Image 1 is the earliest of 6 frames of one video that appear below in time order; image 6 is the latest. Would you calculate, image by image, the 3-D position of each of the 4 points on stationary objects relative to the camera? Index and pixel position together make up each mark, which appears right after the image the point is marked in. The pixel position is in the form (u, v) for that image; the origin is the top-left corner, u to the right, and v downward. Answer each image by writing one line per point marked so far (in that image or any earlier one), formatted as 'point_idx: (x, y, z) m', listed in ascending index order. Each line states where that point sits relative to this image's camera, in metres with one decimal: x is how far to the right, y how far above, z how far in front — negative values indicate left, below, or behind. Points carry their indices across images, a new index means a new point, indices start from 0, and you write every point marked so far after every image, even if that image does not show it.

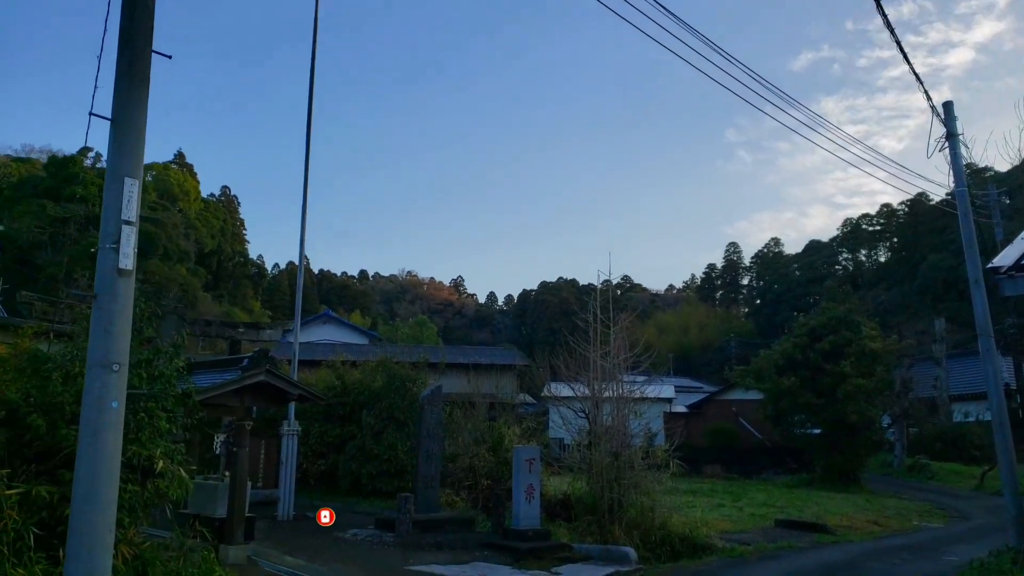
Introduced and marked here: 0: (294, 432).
0: (-3.6, -2.4, +13.1) m
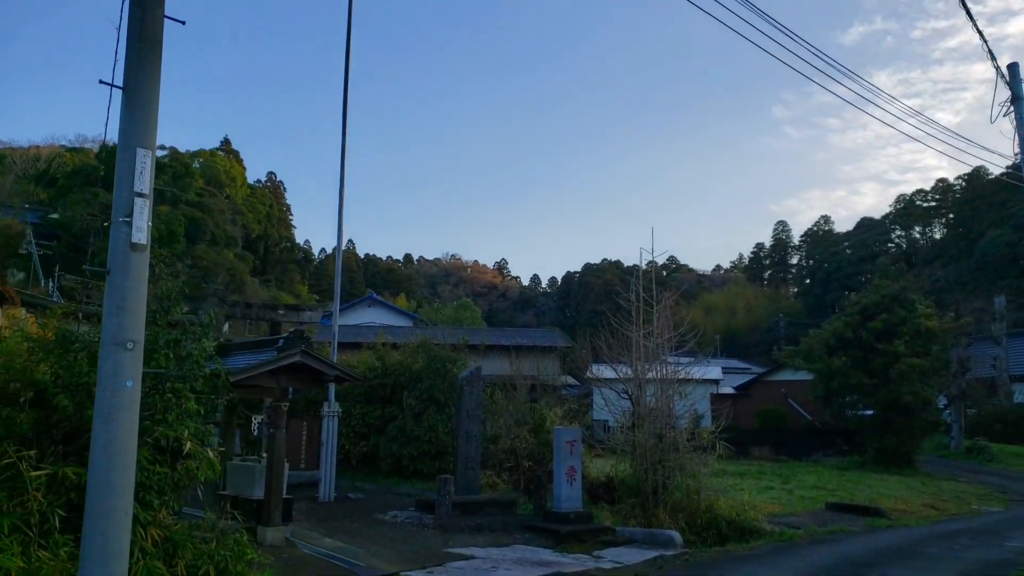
0: (-2.9, -2.1, +13.1) m
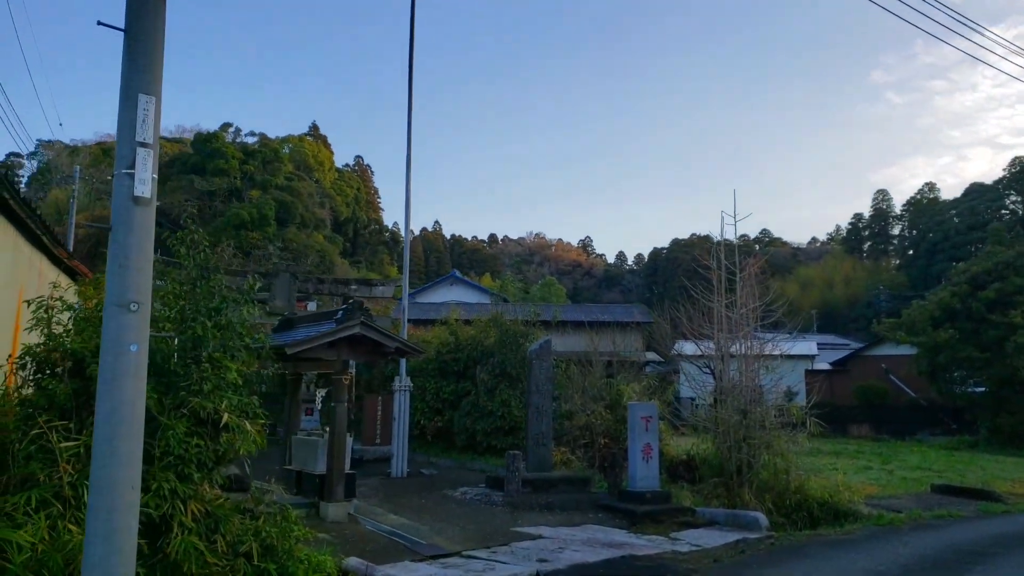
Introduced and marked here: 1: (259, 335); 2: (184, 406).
0: (-1.7, -1.6, +12.9) m
1: (-2.0, -0.4, +6.1) m
2: (-2.2, -0.8, +5.2) m
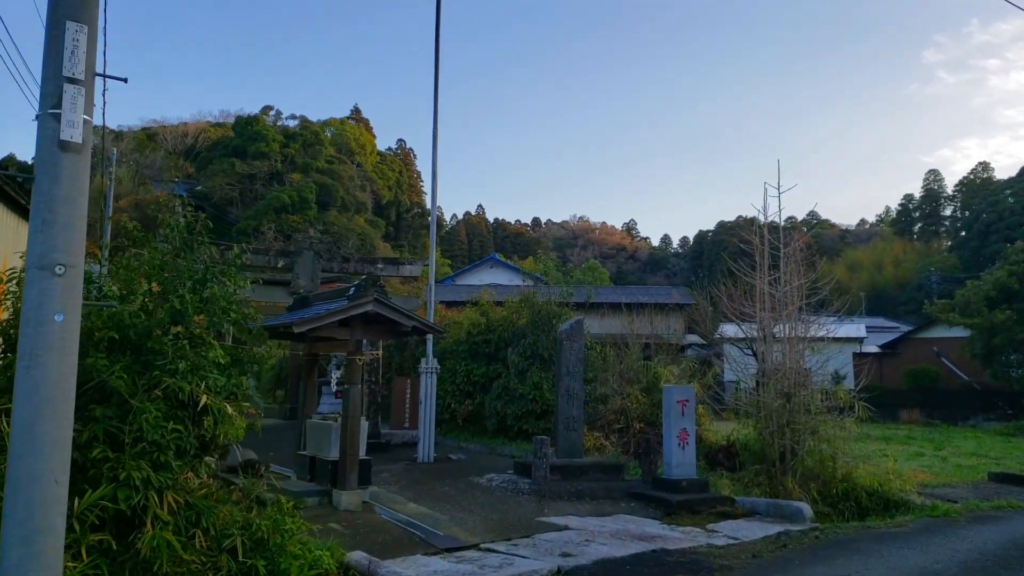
0: (-1.3, -1.3, +12.4) m
1: (-1.9, -0.2, +5.6) m
2: (-2.1, -0.6, +4.7) m
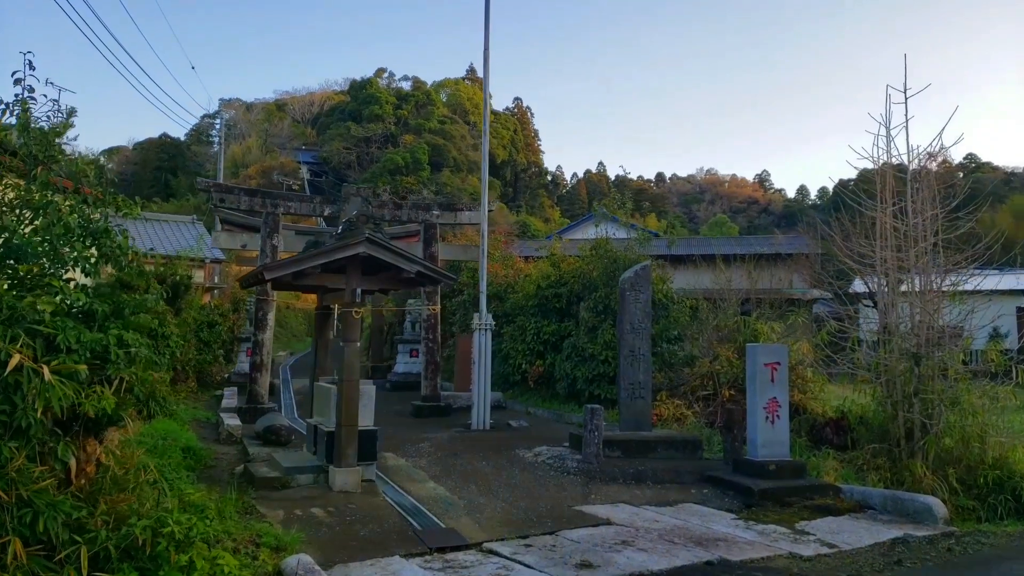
0: (-0.3, -0.5, +11.0) m
1: (-2.0, +0.2, +4.3) m
2: (-2.4, -0.2, +3.5) m
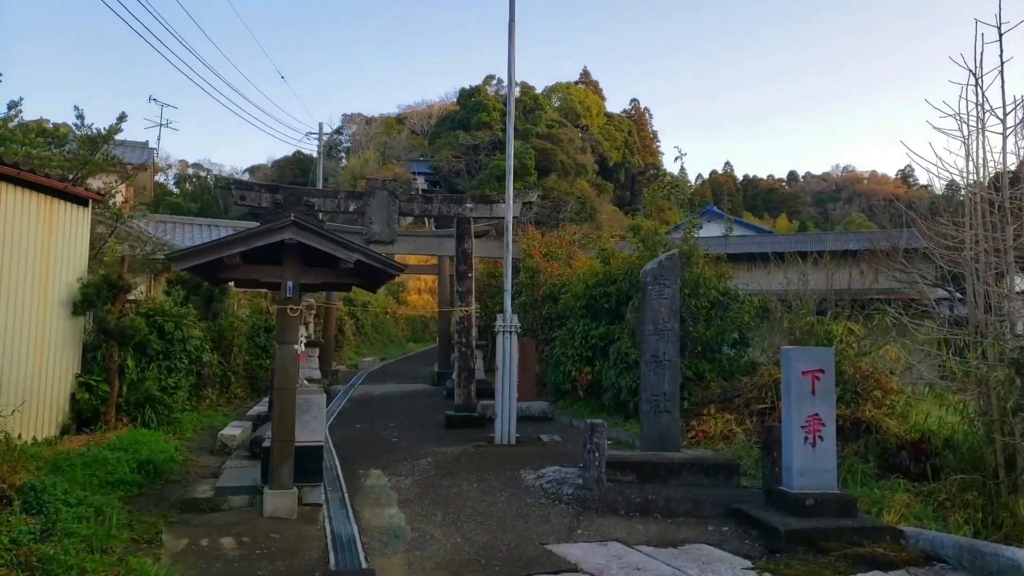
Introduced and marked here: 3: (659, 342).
0: (0.0, -0.5, +9.8) m
1: (-2.7, +0.3, +3.5) m
2: (-3.2, -0.2, +2.8) m
3: (+1.4, -0.5, +7.5) m
